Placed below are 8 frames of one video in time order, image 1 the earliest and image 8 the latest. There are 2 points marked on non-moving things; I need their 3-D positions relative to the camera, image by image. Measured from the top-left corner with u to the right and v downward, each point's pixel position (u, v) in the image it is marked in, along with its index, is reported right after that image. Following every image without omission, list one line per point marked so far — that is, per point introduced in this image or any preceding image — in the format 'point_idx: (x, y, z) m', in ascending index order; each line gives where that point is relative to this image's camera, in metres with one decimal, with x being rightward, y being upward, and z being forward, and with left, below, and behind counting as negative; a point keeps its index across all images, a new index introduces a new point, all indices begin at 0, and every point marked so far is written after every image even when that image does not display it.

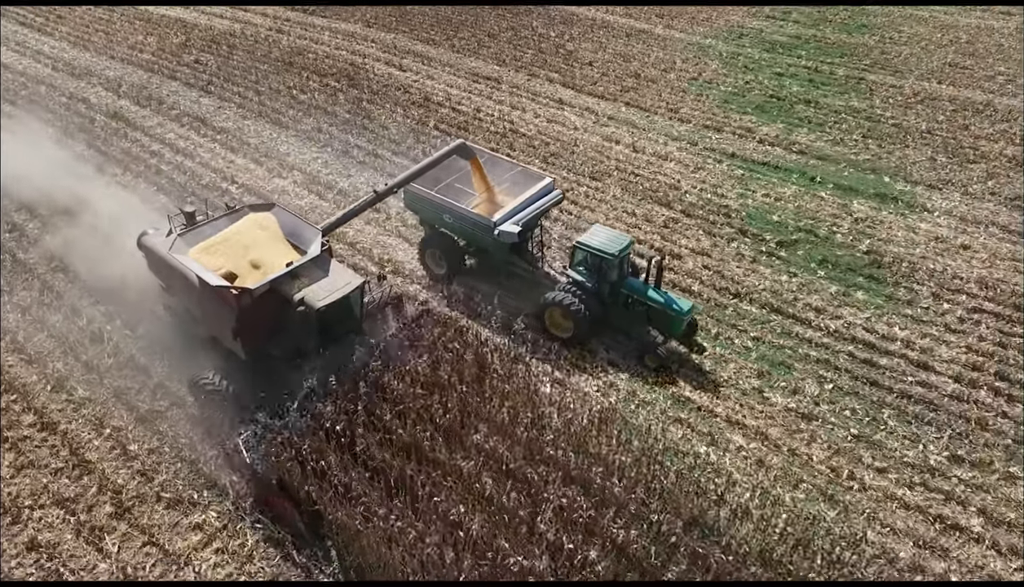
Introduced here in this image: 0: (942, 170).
0: (+9.1, +2.6, +13.0) m
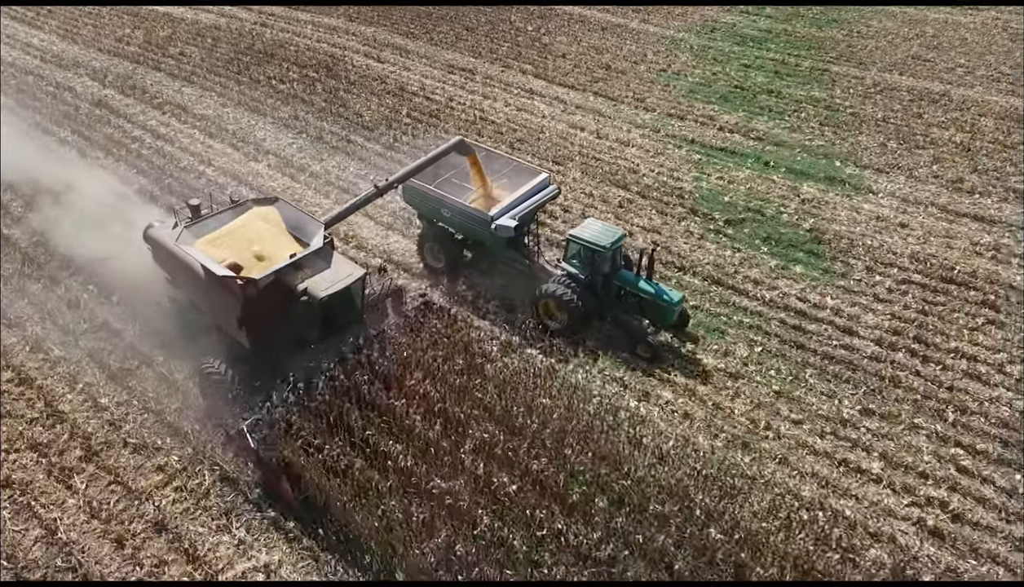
0: (+8.4, +3.1, +13.6) m
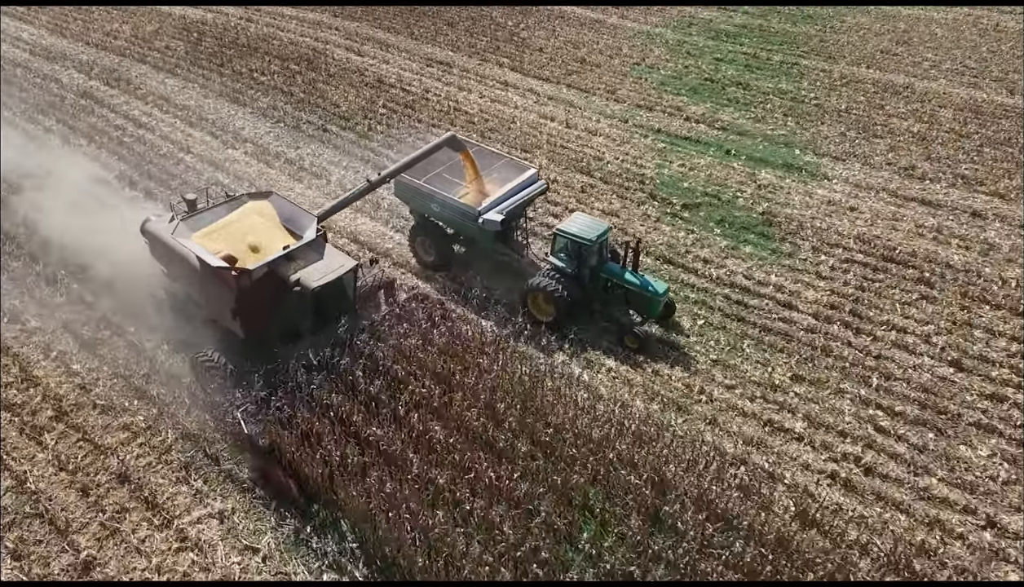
0: (+7.7, +3.4, +14.0) m
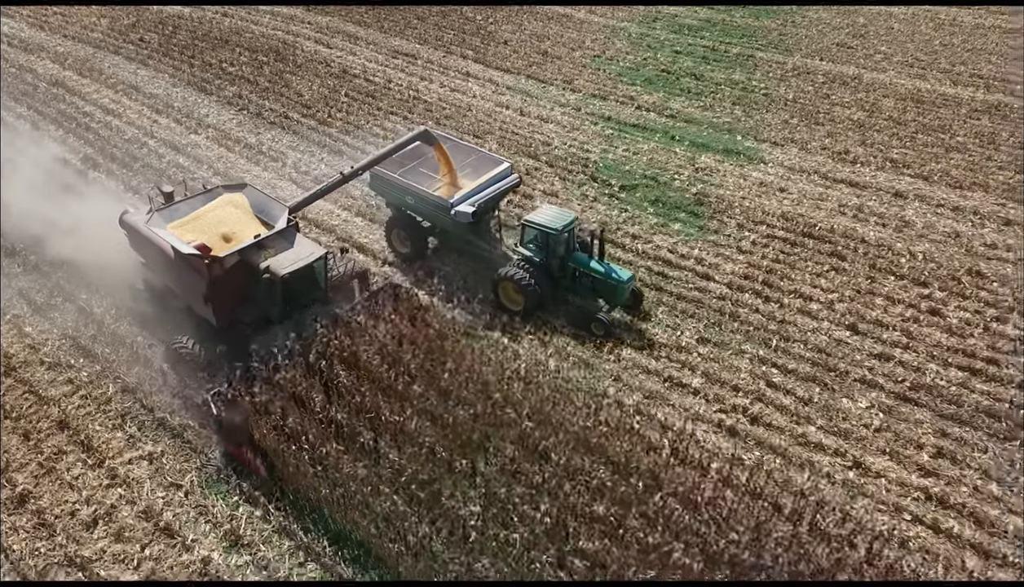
0: (+6.6, +3.9, +14.6) m
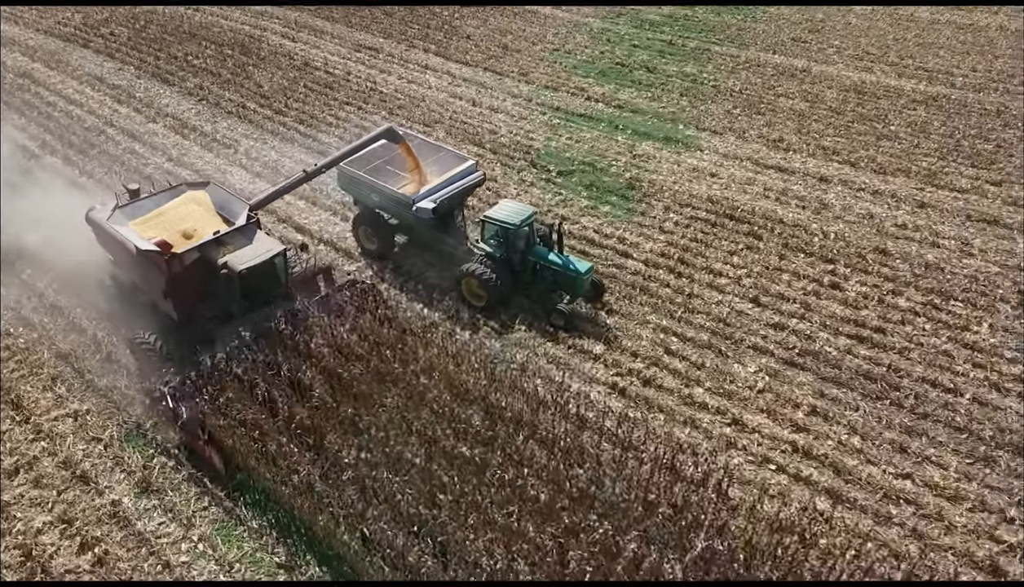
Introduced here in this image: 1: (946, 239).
0: (+5.4, +4.3, +15.1) m
1: (+7.6, +1.0, +10.7) m
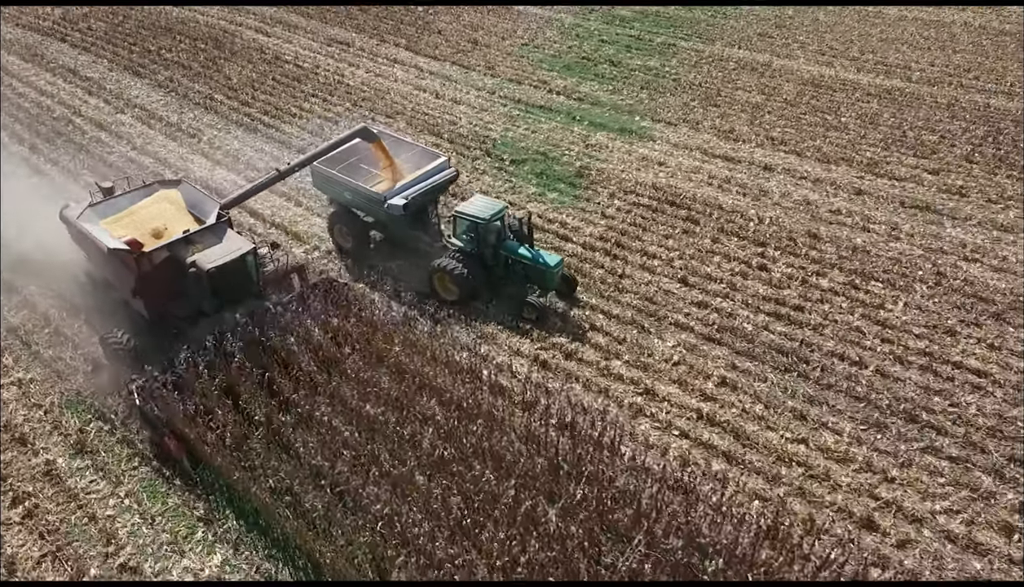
0: (+4.4, +4.6, +15.5) m
1: (+6.6, +1.3, +11.1) m
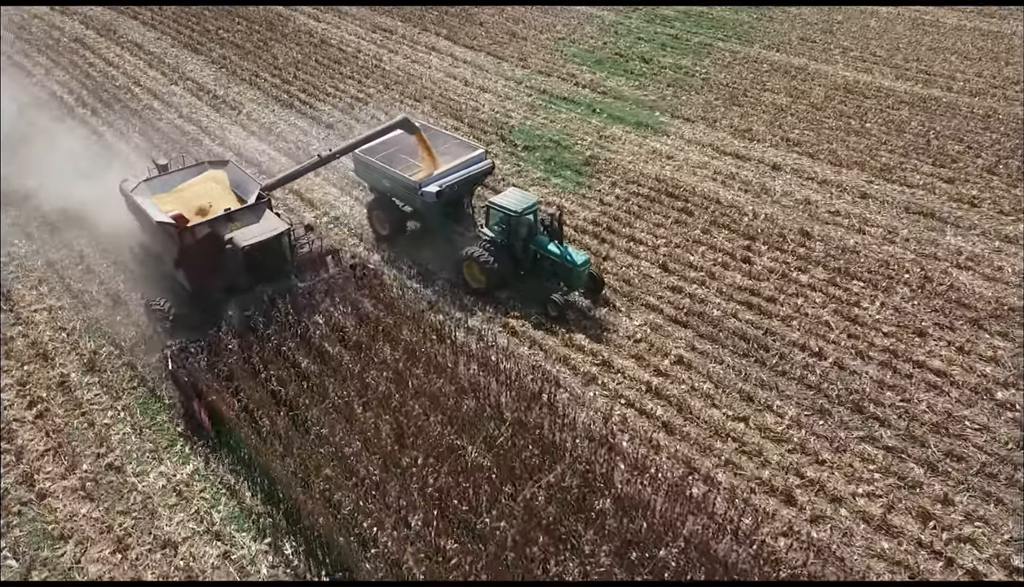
0: (+5.0, +4.7, +15.6) m
1: (+6.5, +1.2, +11.0) m
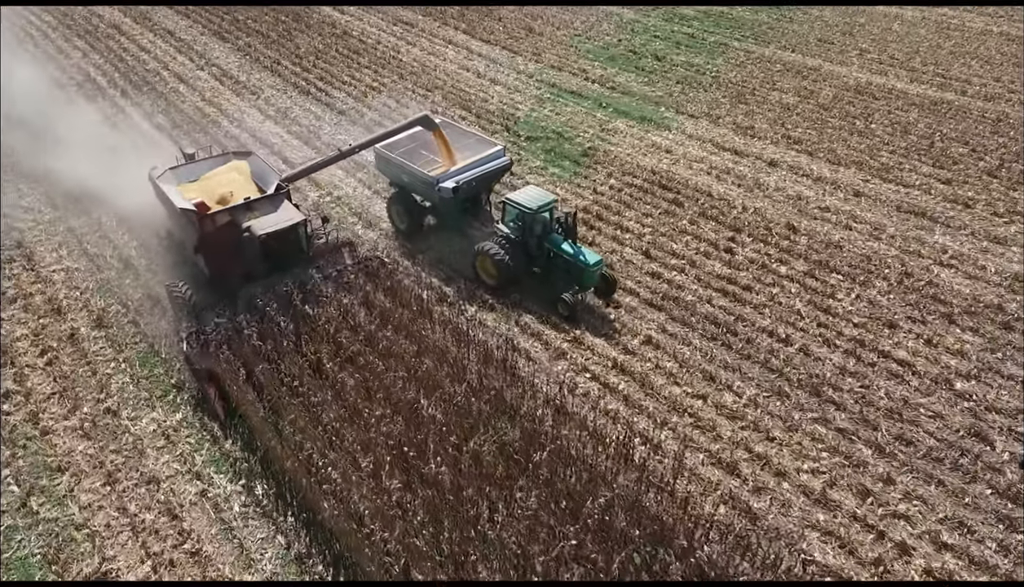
0: (+5.2, +4.8, +15.8) m
1: (+6.4, +1.3, +11.1) m
